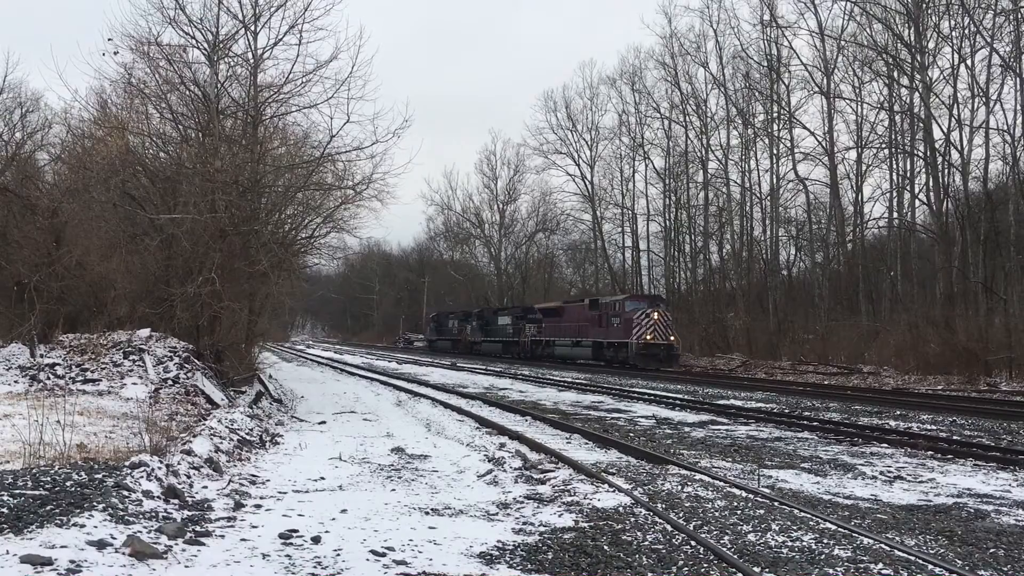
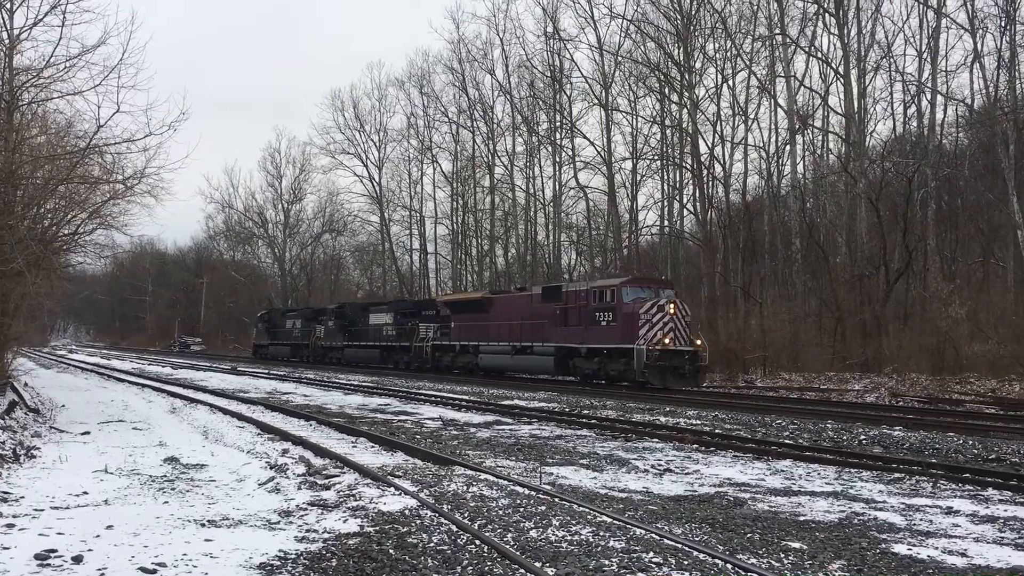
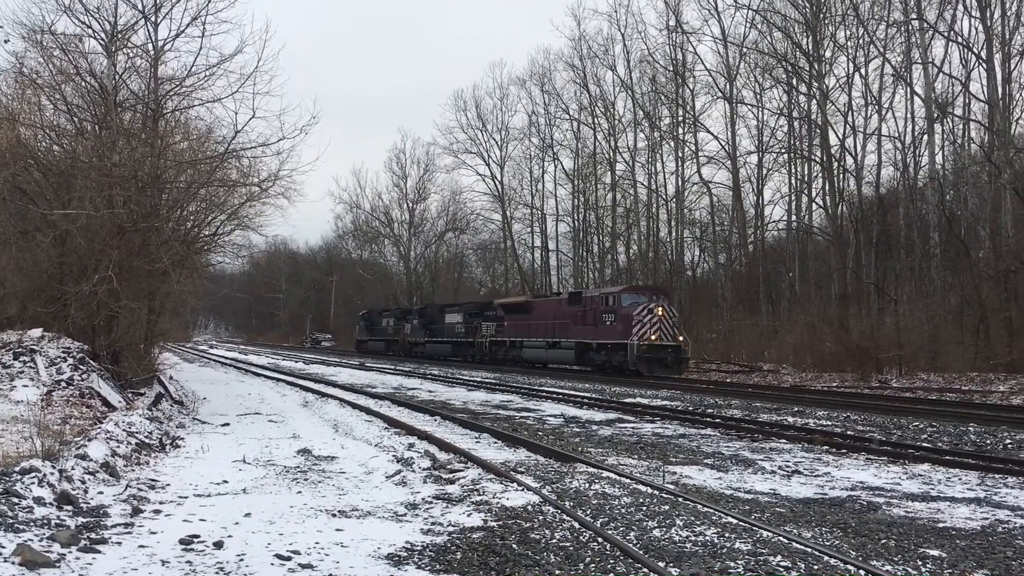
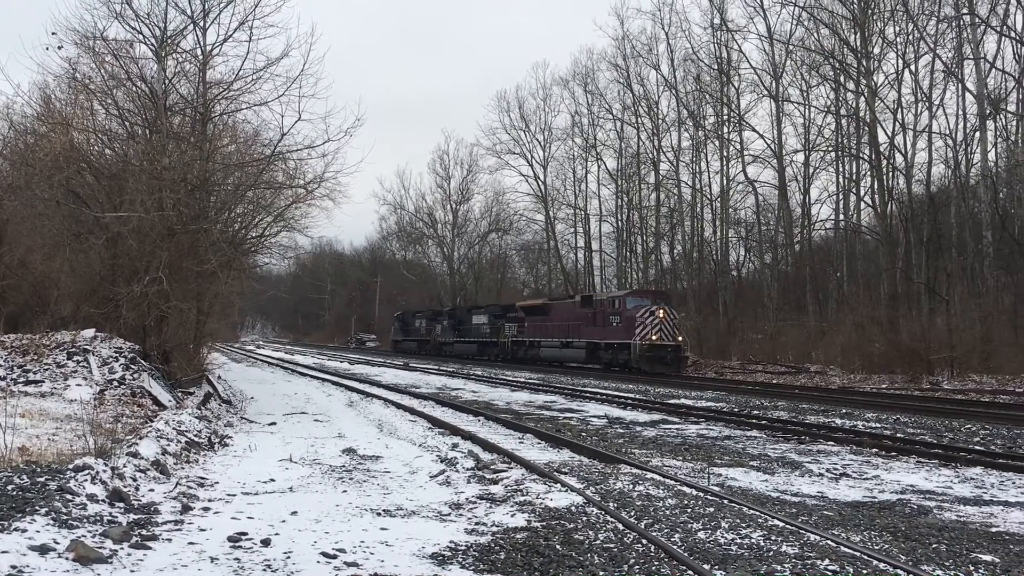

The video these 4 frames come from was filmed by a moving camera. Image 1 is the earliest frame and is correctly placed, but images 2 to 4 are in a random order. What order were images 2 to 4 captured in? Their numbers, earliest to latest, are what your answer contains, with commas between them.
4, 3, 2
